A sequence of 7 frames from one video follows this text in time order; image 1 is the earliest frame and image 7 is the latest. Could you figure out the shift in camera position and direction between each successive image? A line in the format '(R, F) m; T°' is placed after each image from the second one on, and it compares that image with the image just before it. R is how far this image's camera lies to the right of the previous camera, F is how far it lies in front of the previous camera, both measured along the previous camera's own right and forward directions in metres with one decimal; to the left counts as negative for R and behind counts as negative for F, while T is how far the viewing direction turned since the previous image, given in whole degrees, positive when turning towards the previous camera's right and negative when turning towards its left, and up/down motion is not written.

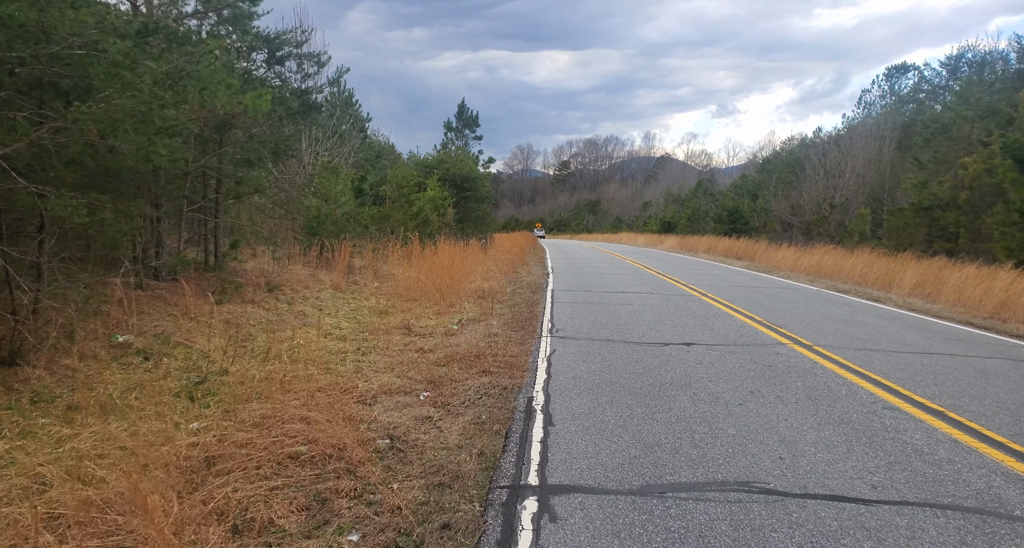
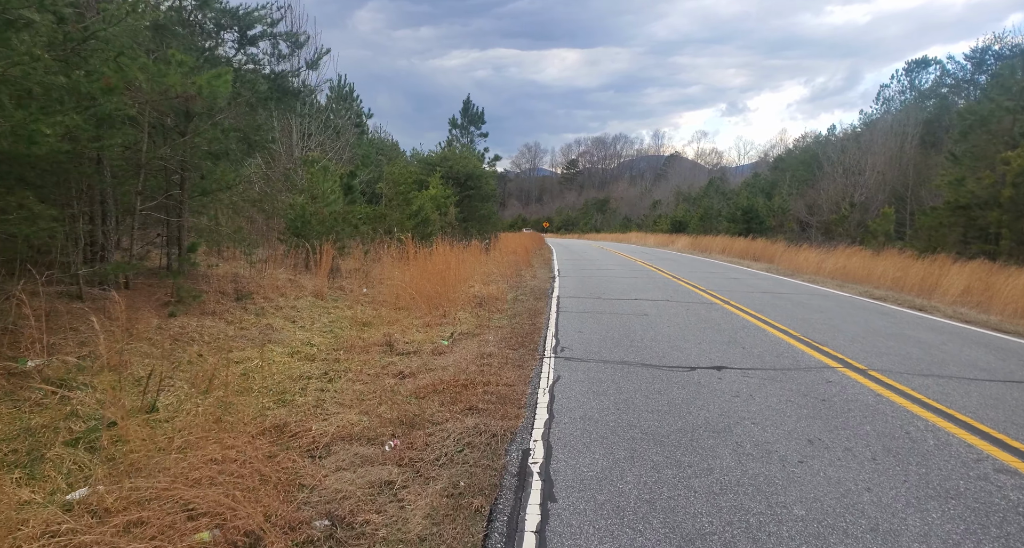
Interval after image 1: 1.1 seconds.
(+0.1, +1.2) m; -1°
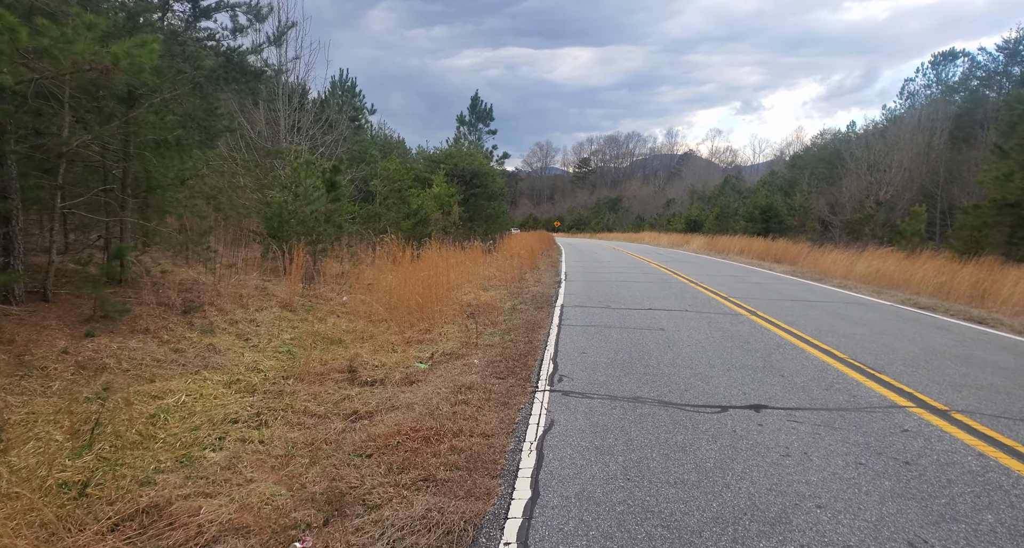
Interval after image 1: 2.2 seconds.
(+0.2, +1.4) m; -1°
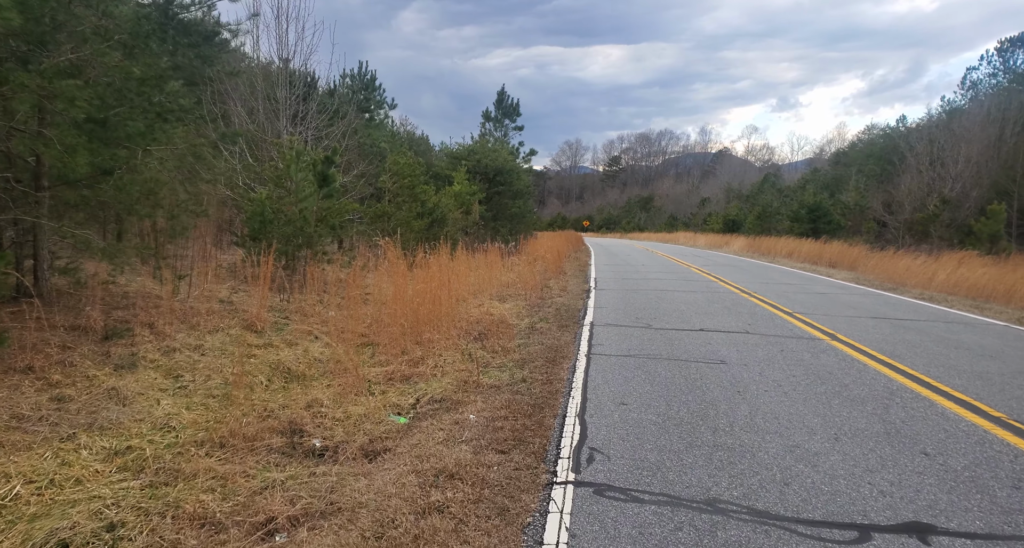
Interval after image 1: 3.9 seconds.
(+0.1, +2.0) m; -3°
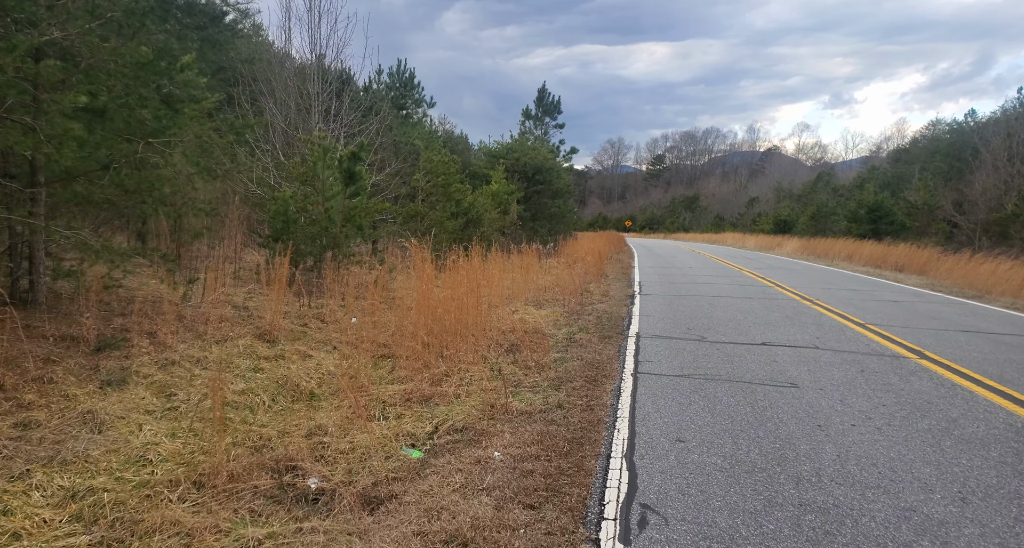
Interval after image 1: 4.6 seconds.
(0.0, +0.8) m; -4°
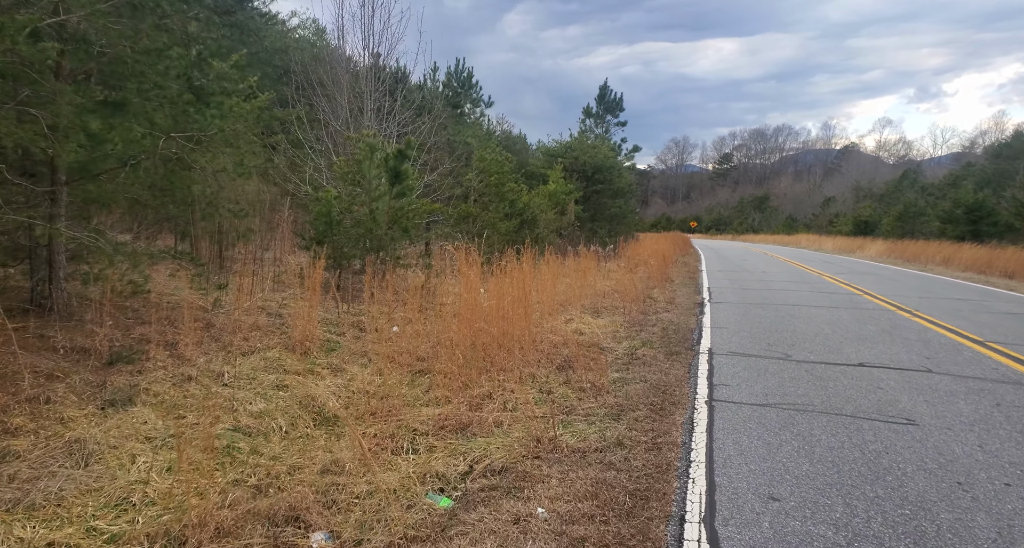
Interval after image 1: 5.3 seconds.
(+0.1, +0.8) m; -5°
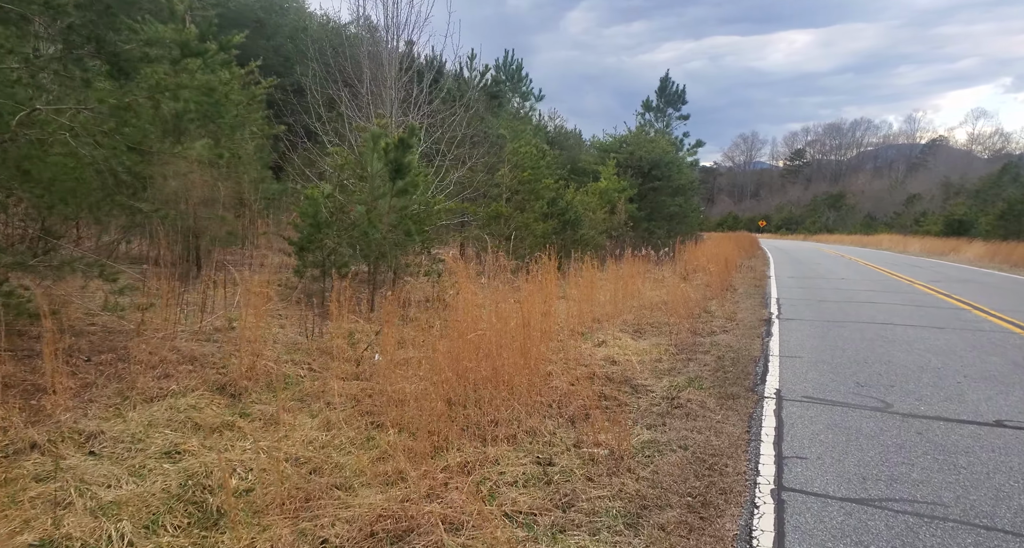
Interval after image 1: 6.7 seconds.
(+0.5, +1.7) m; -5°
